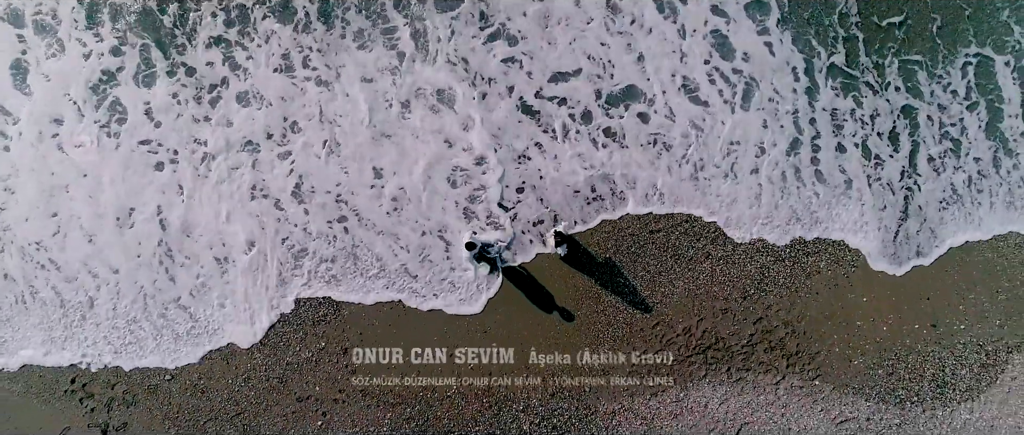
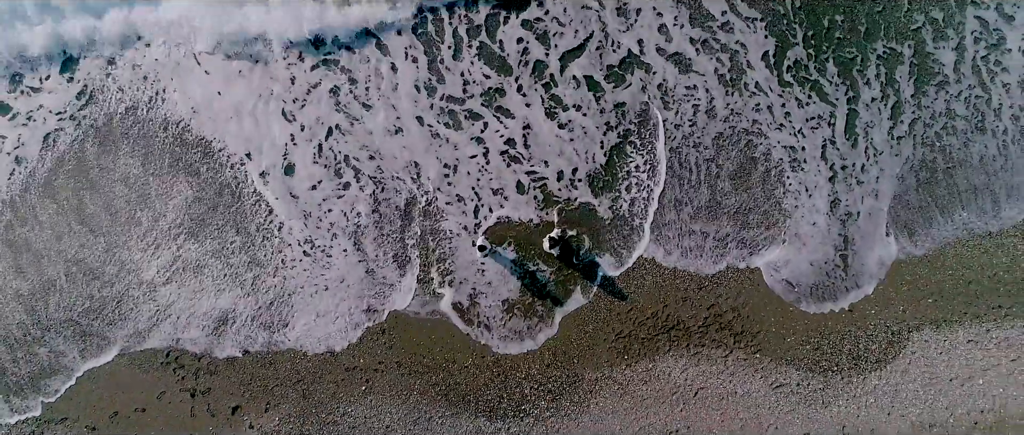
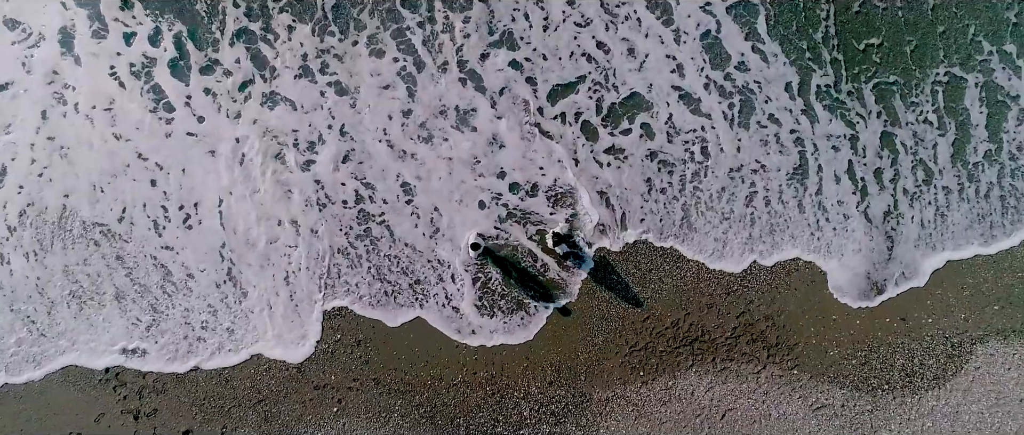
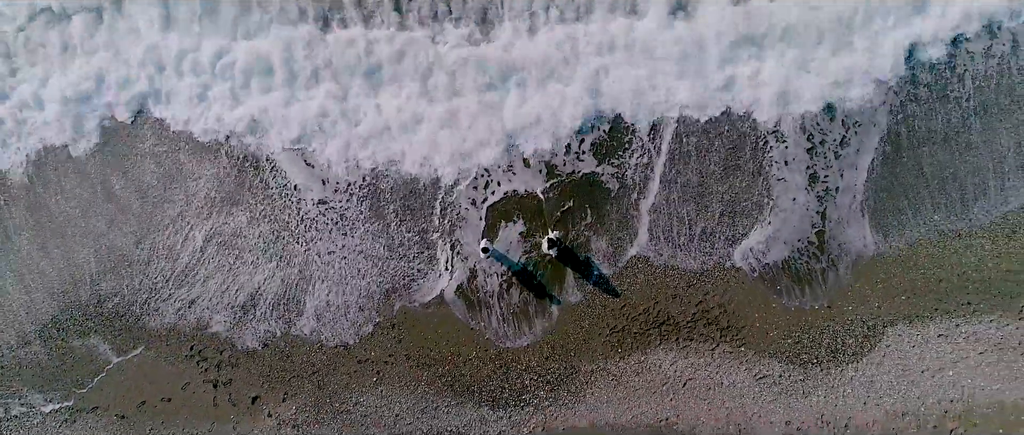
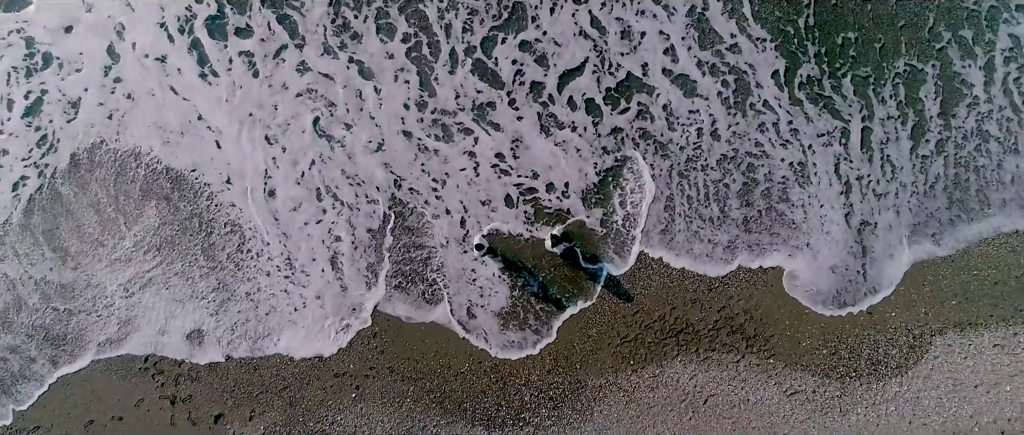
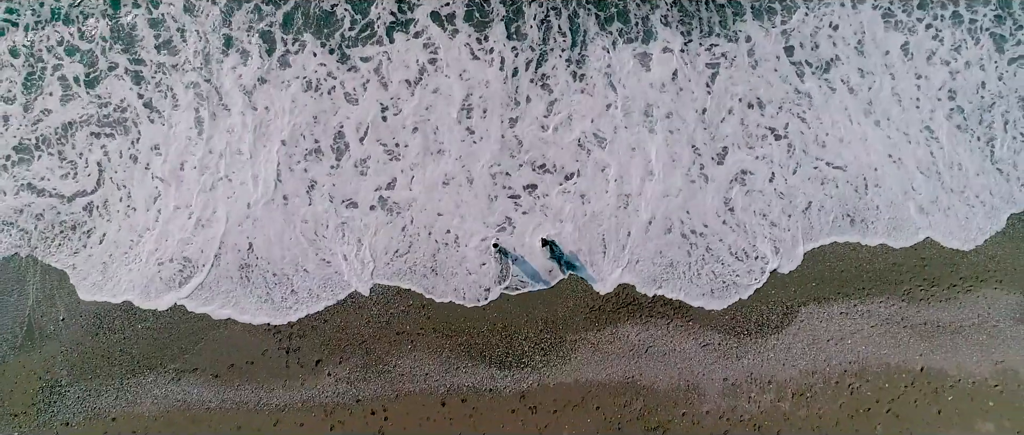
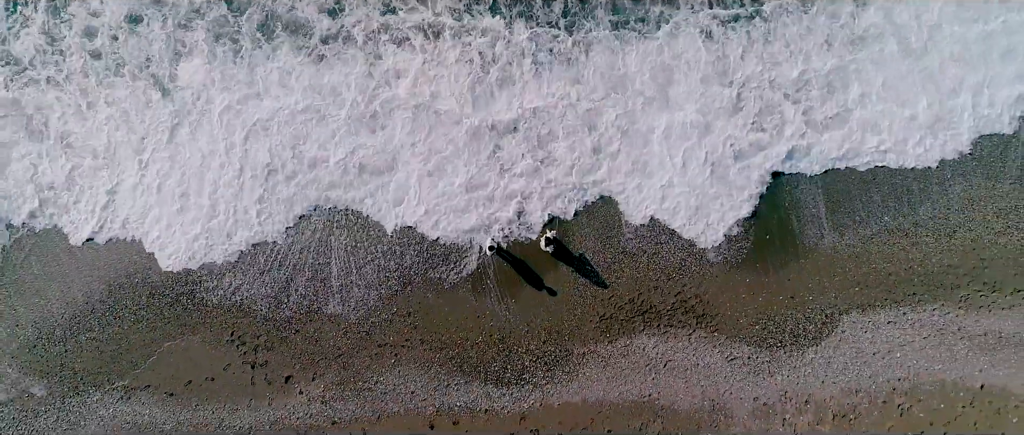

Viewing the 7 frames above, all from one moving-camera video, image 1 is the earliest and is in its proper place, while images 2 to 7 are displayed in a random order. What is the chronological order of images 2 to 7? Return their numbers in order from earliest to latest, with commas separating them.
3, 5, 2, 4, 7, 6
